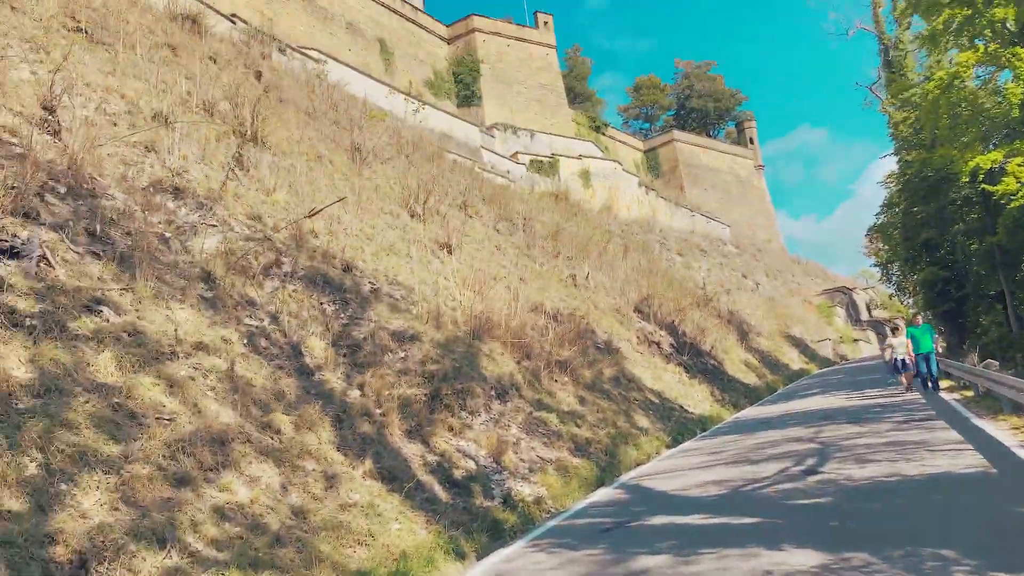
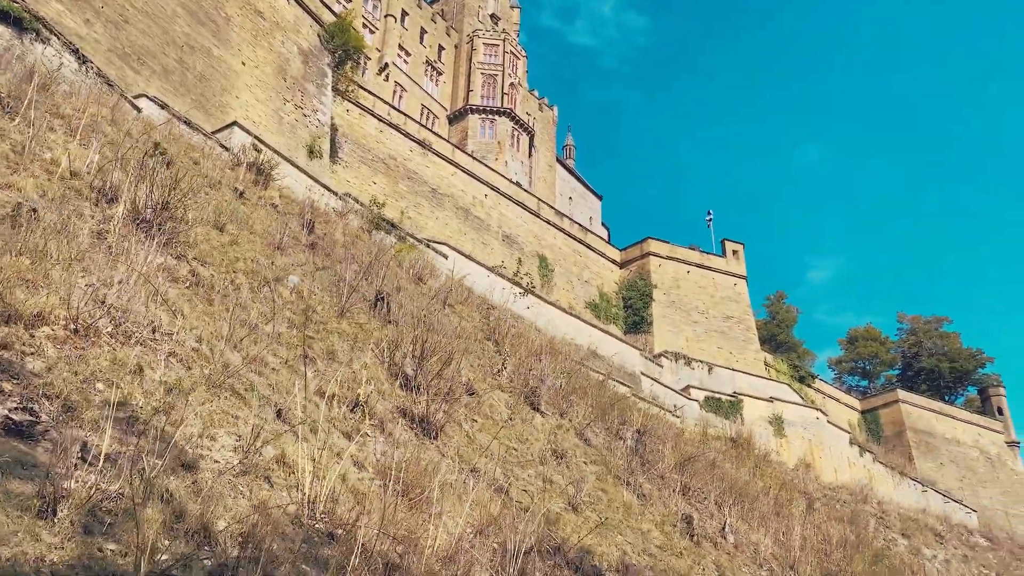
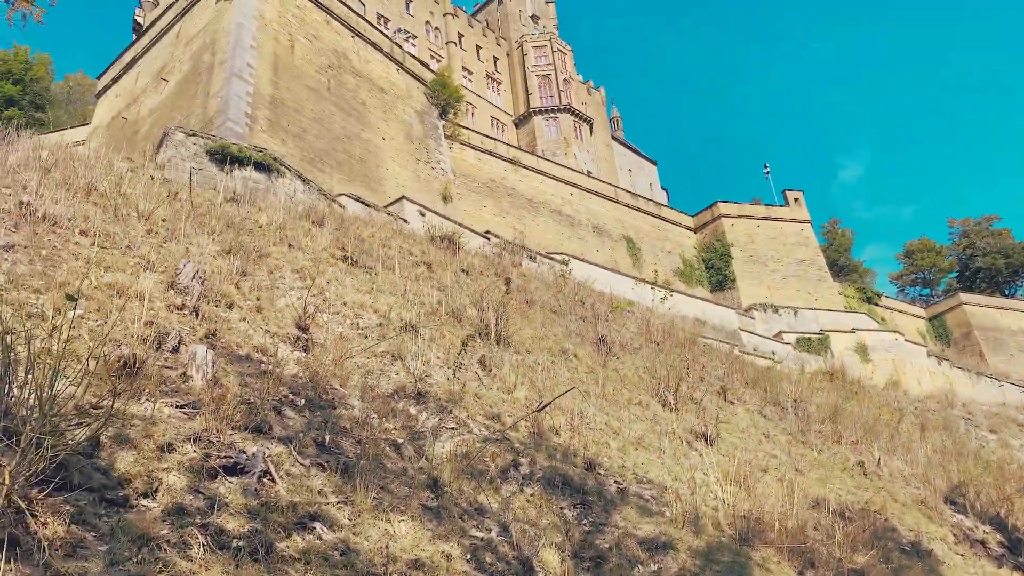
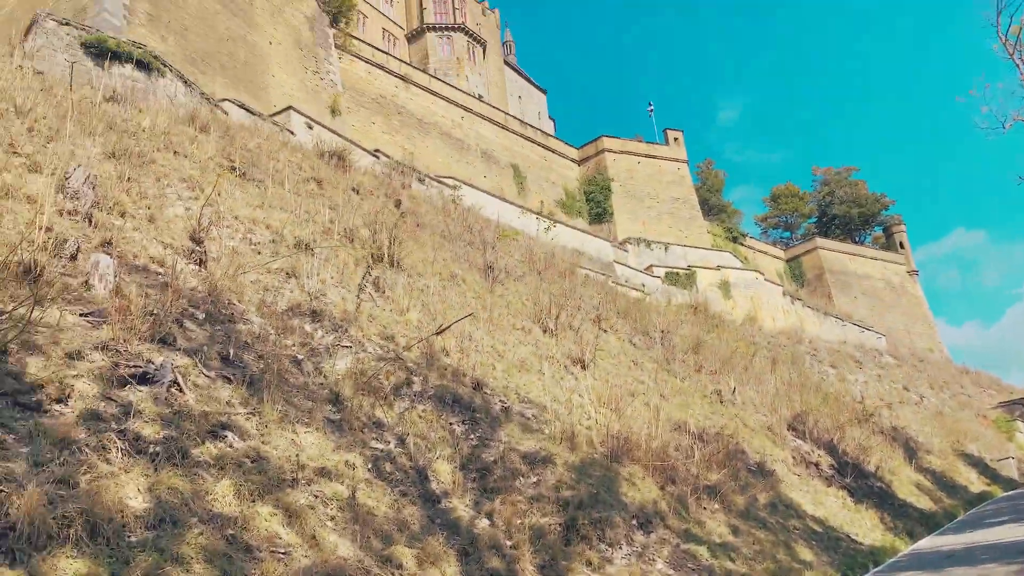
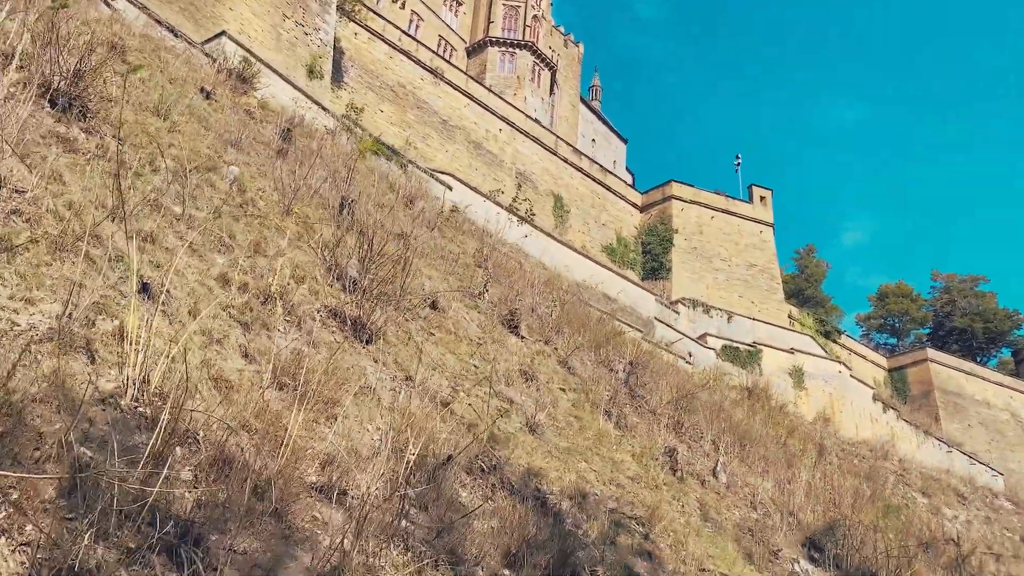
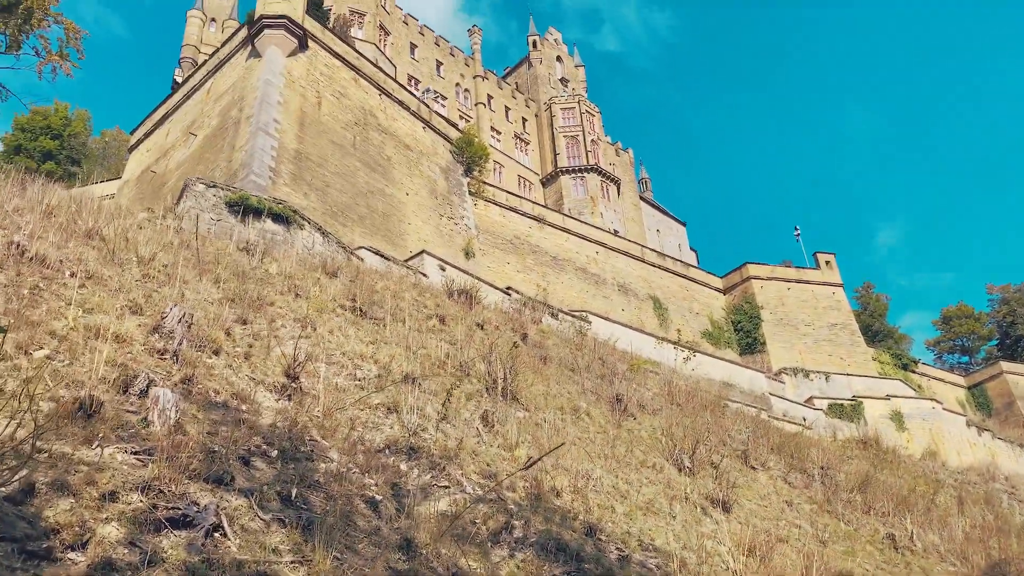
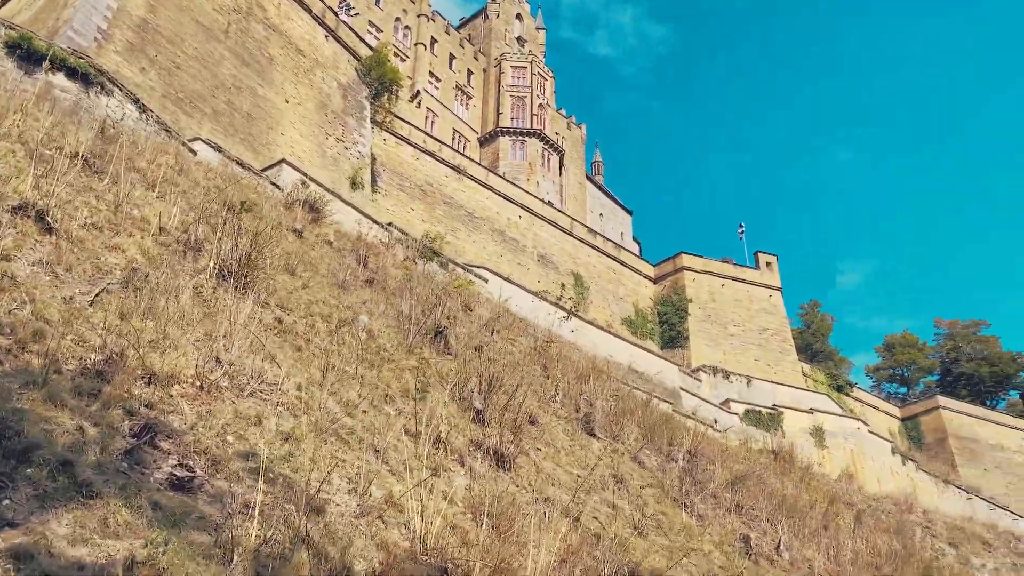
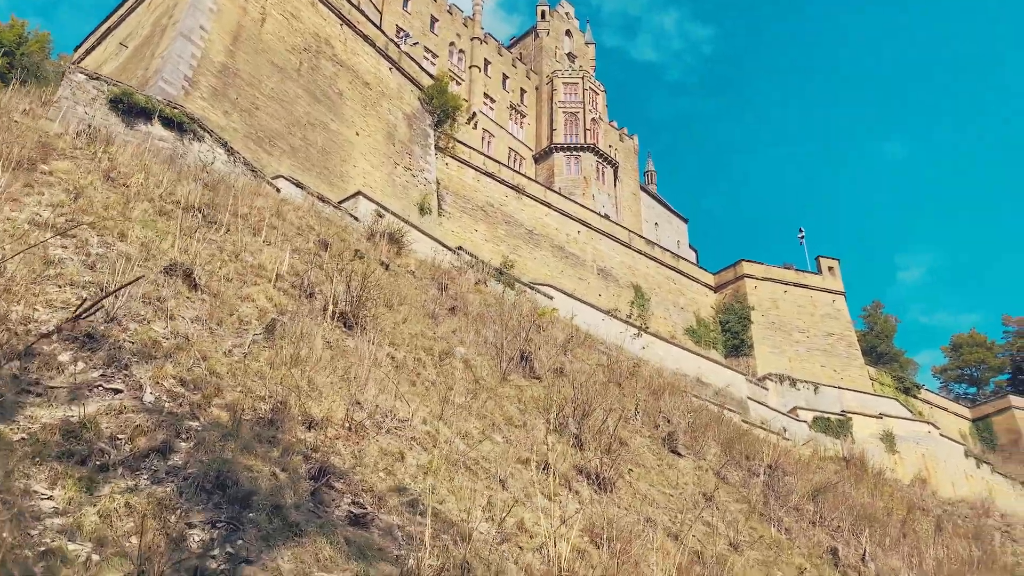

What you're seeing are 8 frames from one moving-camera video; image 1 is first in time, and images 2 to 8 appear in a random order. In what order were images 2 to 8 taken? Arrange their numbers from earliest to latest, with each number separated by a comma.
4, 3, 6, 8, 7, 2, 5
